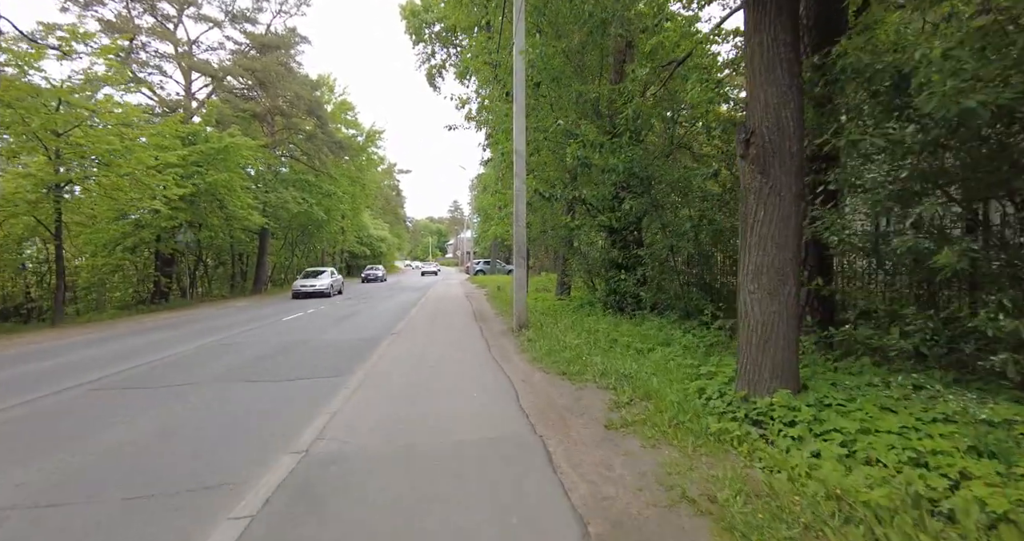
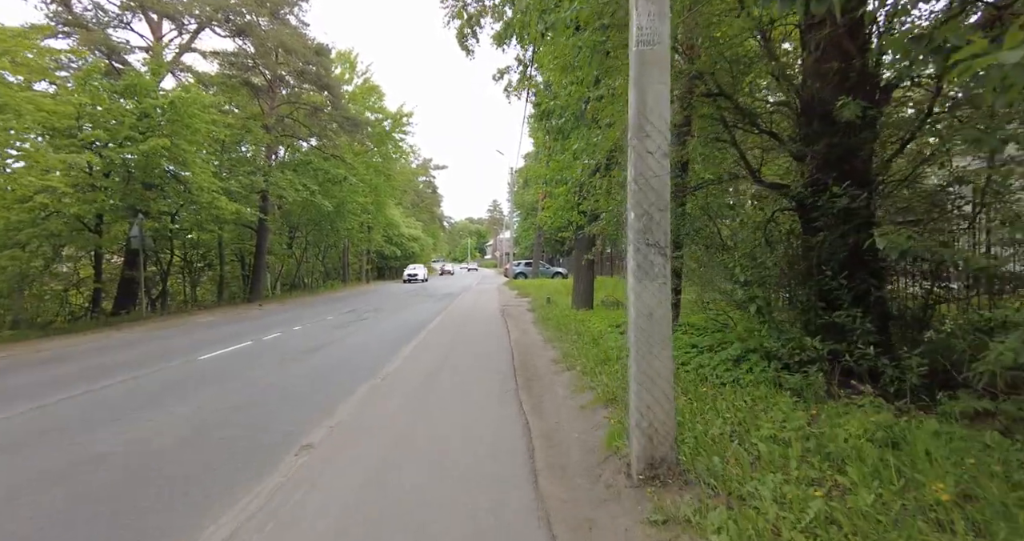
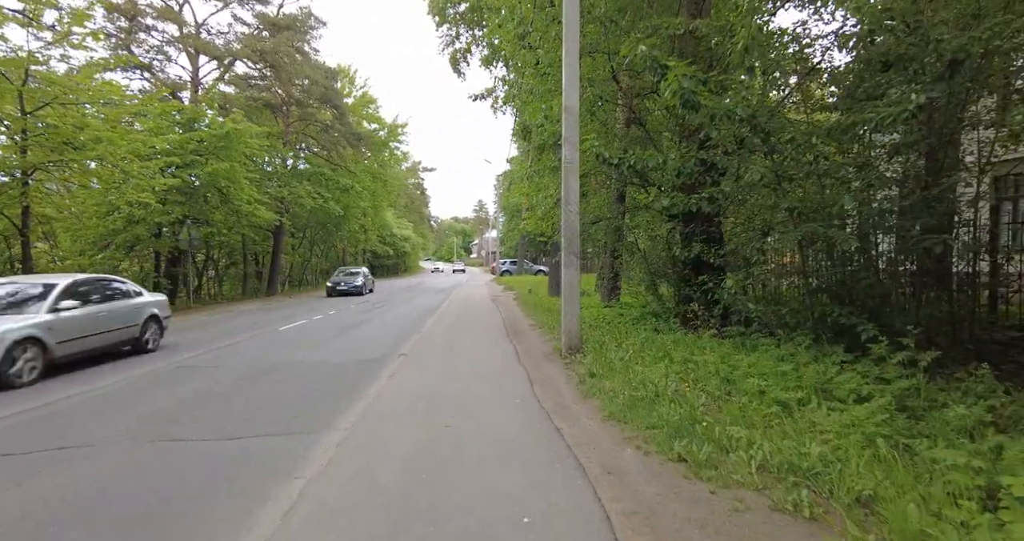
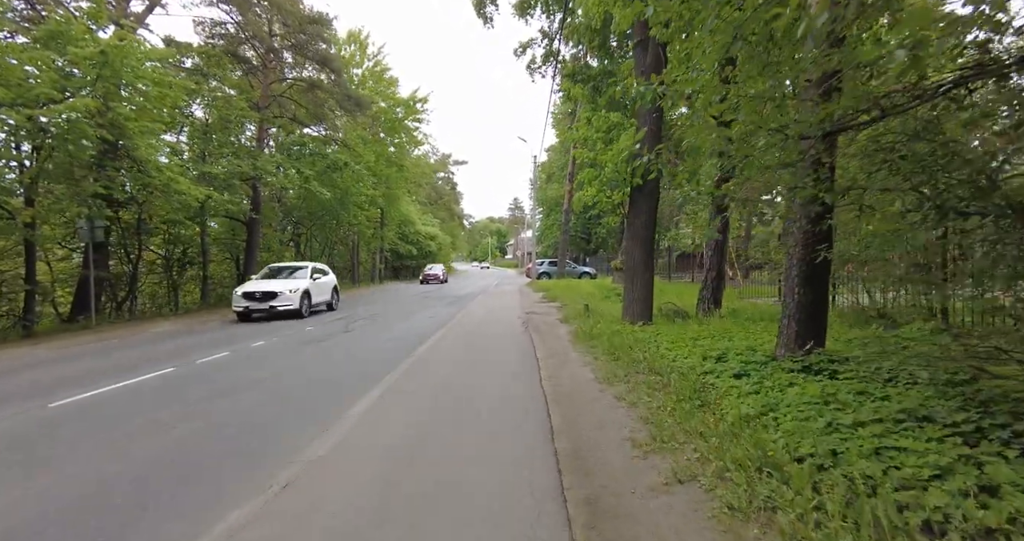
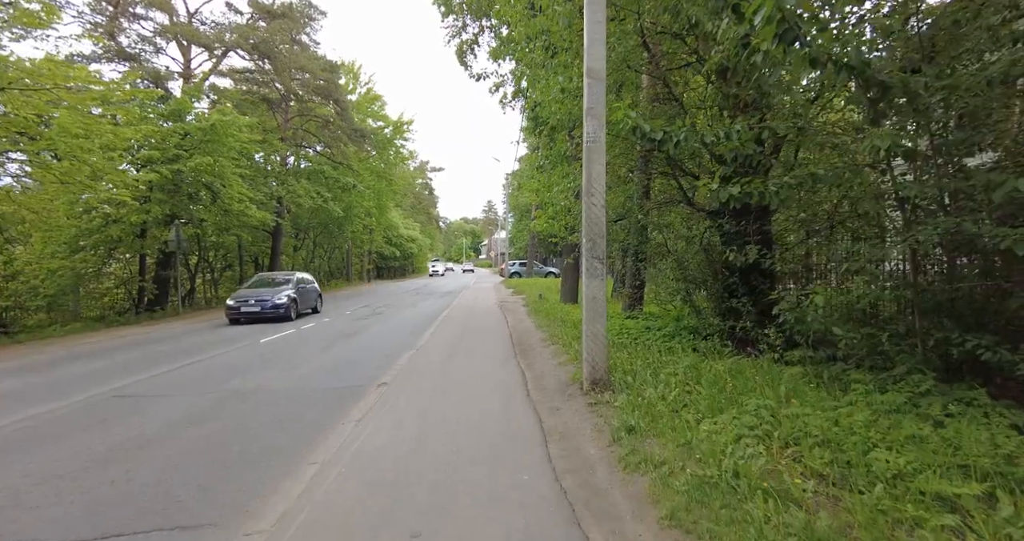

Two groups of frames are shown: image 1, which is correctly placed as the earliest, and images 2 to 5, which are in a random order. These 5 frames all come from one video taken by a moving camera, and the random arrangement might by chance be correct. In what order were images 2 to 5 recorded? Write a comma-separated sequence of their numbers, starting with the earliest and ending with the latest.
3, 5, 2, 4
